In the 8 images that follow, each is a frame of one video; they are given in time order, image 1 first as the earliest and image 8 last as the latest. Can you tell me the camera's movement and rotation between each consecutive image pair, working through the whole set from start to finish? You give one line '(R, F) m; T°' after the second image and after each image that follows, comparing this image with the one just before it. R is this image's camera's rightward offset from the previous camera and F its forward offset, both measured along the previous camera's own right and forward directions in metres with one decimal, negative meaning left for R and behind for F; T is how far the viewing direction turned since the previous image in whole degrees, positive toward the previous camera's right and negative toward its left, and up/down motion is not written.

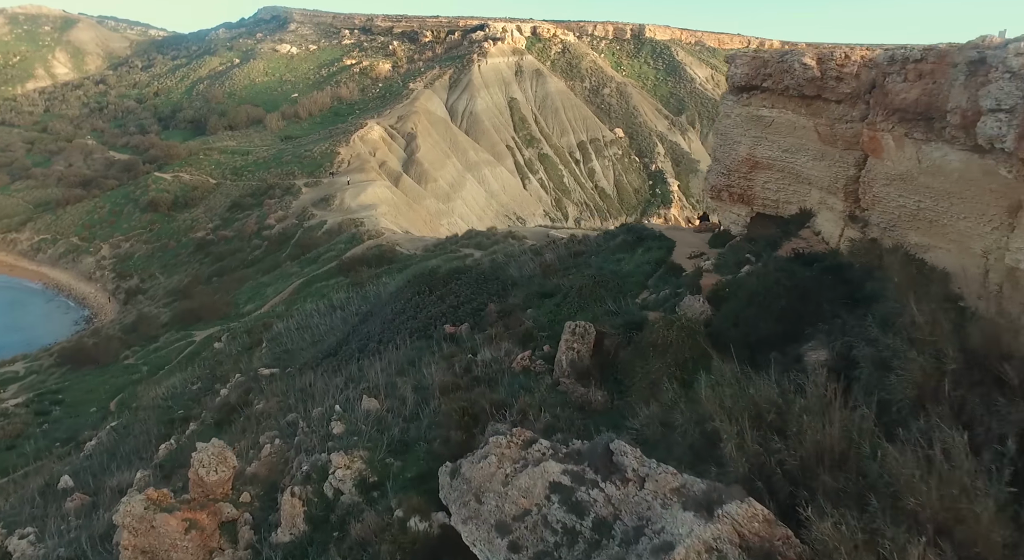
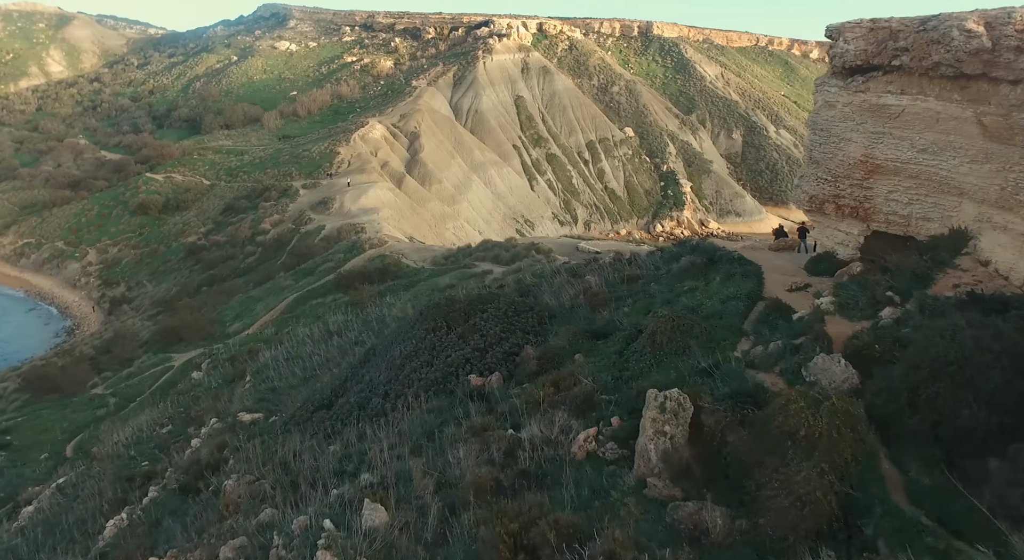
(-0.7, +3.1) m; 0°
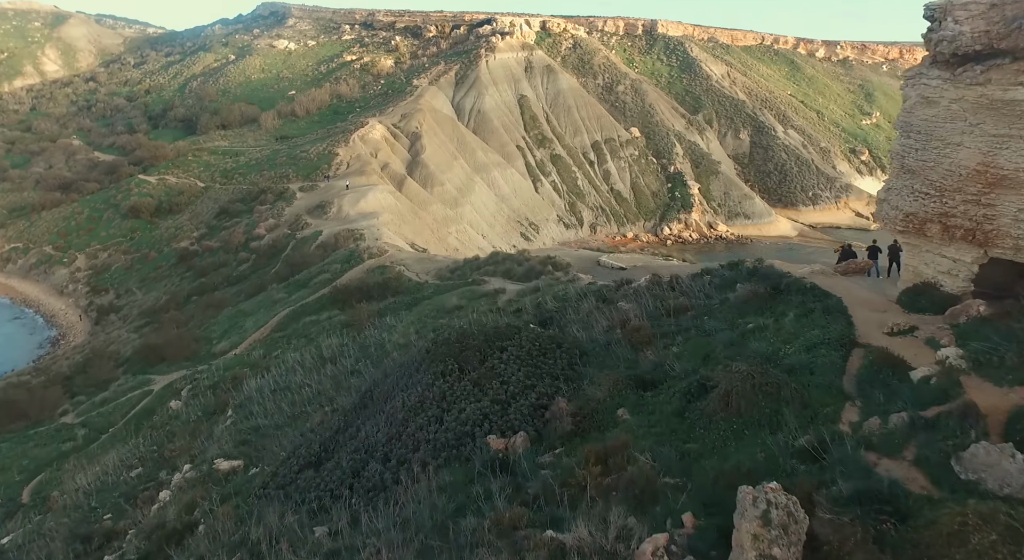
(-0.4, +2.1) m; 0°
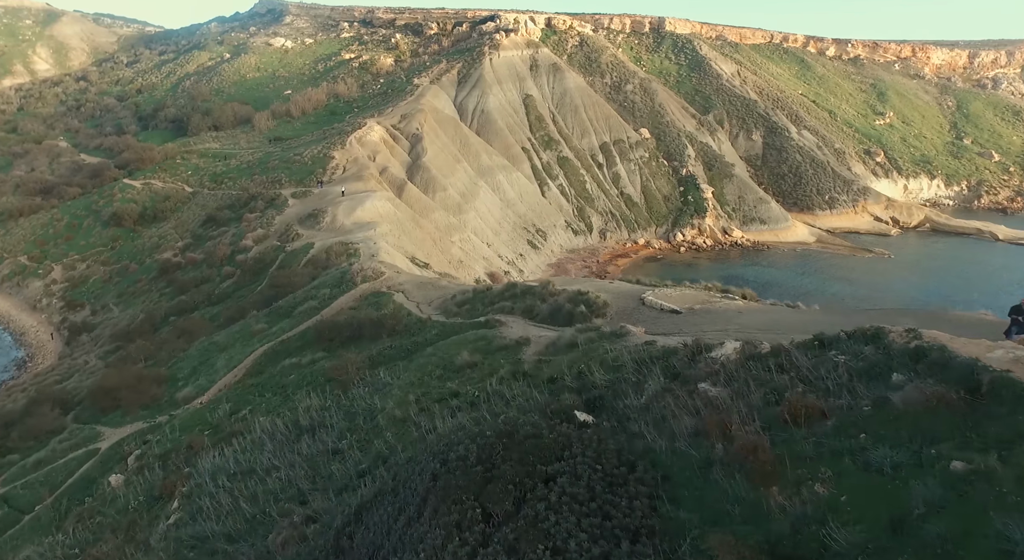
(-0.5, +3.6) m; 0°
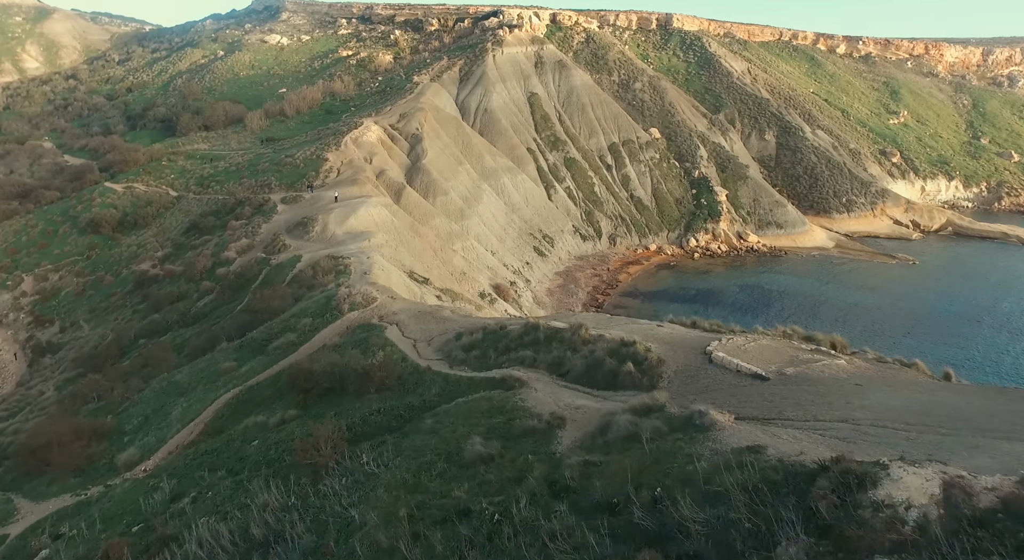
(-0.4, +3.6) m; 0°
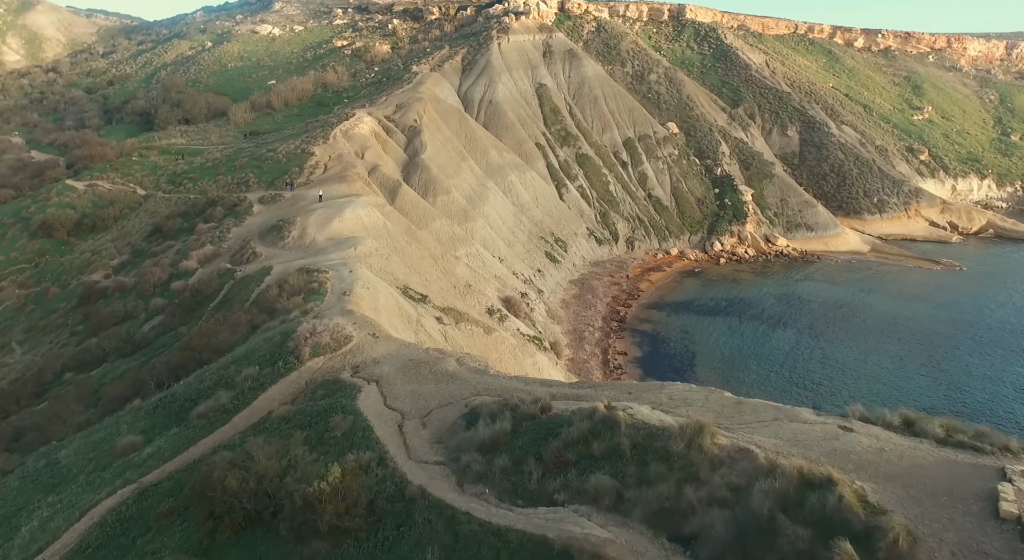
(-0.6, +6.1) m; 0°
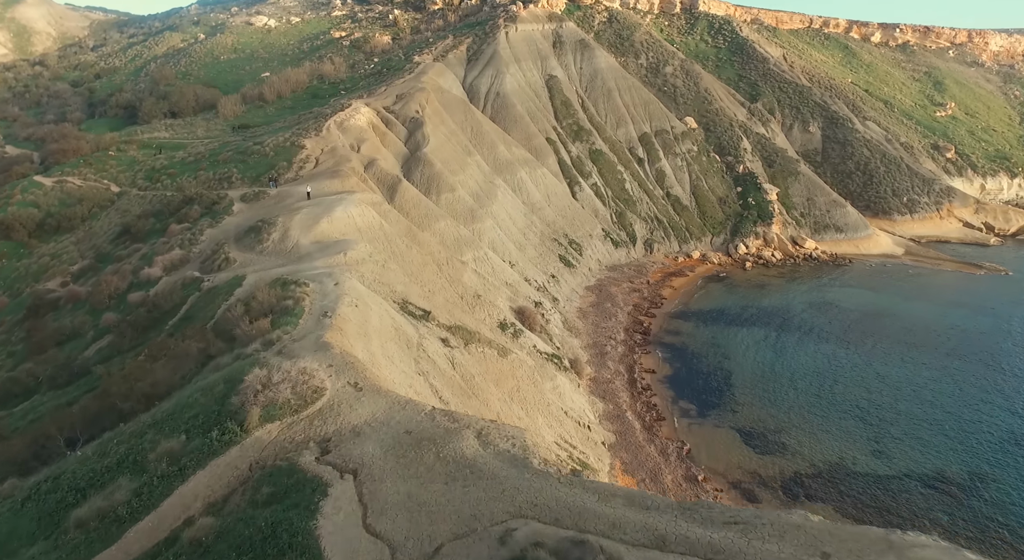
(-0.6, +4.6) m; 0°
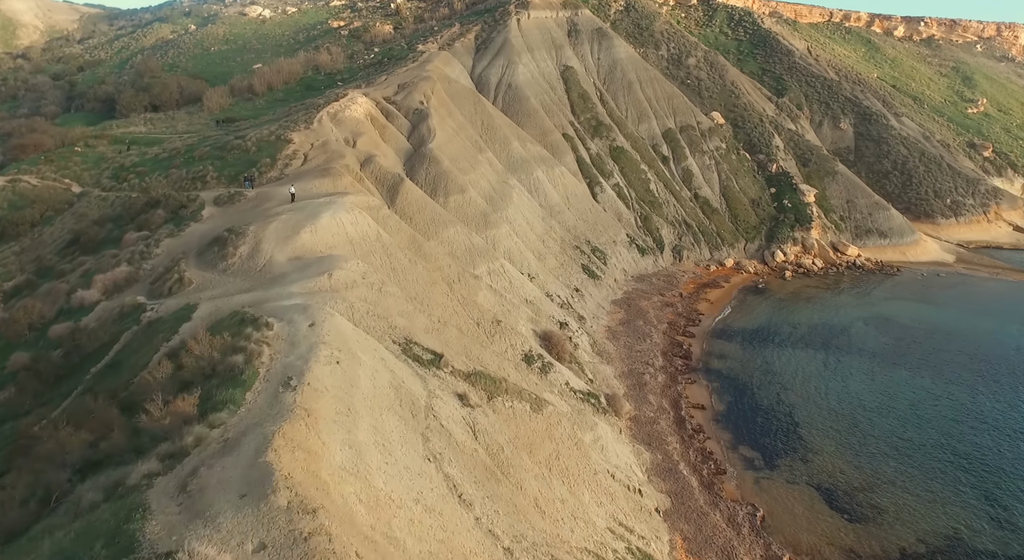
(-0.9, +5.7) m; 0°
